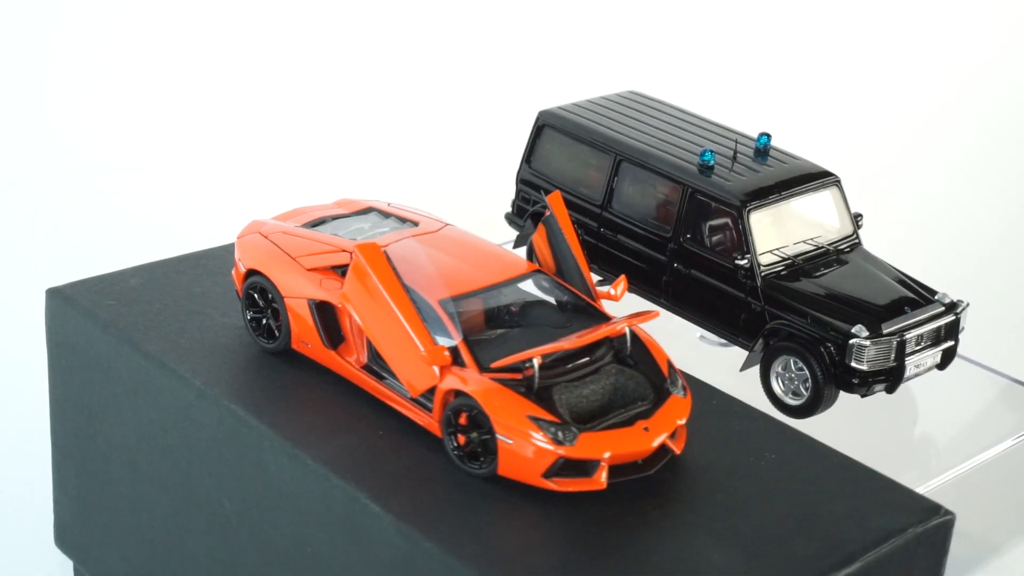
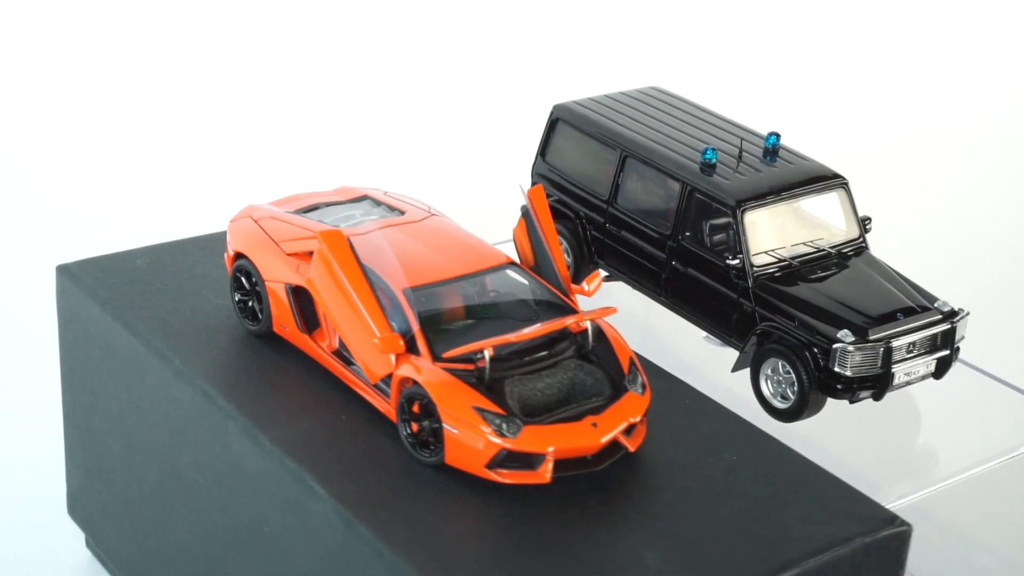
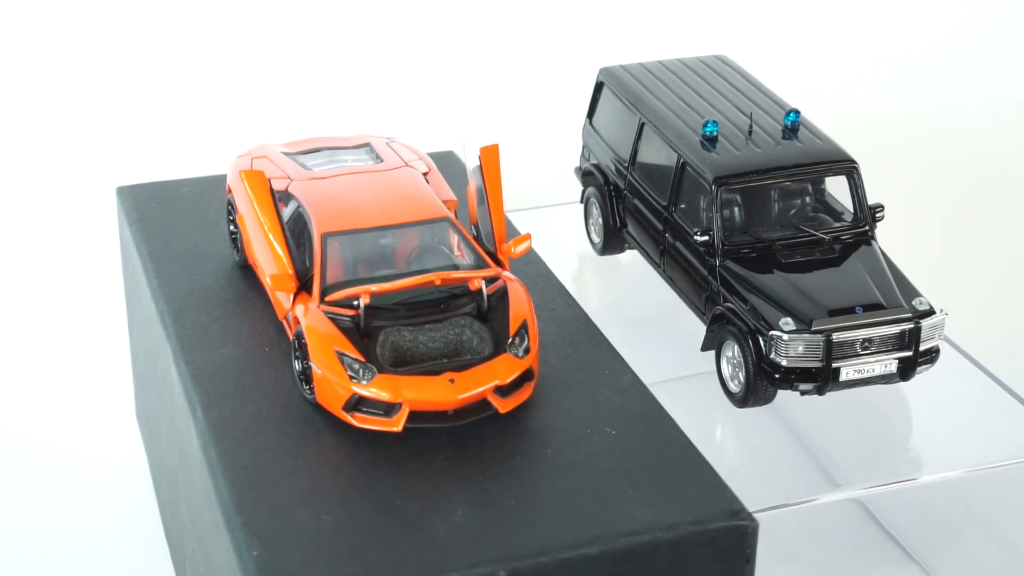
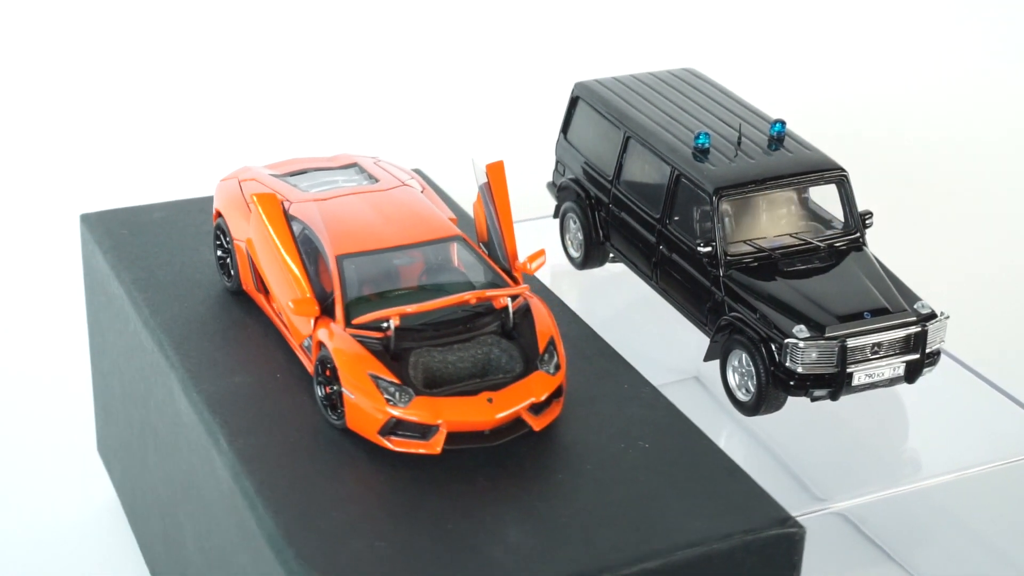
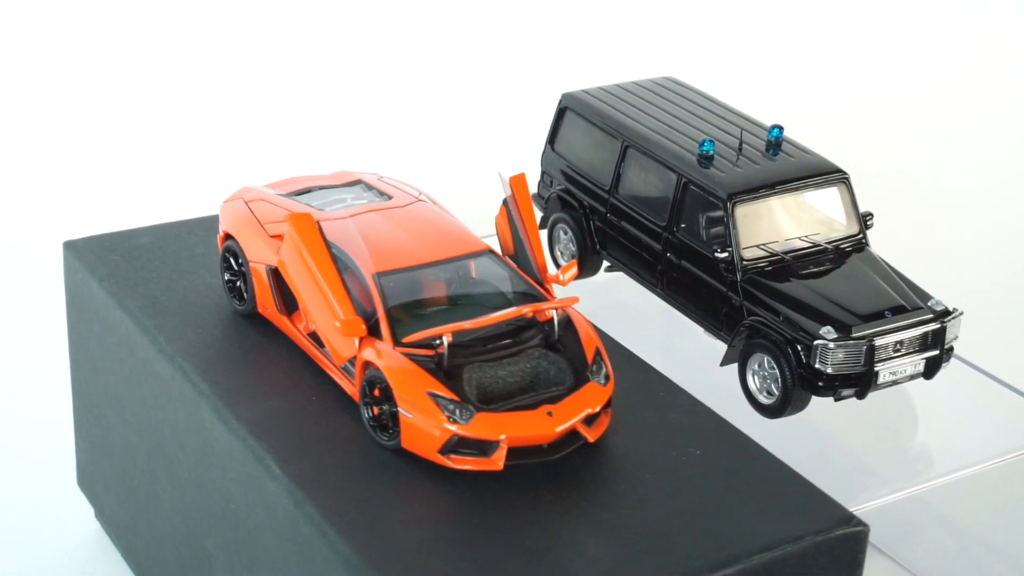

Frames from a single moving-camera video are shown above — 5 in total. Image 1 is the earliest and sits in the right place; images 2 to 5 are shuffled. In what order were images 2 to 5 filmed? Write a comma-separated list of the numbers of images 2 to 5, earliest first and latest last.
2, 5, 4, 3
